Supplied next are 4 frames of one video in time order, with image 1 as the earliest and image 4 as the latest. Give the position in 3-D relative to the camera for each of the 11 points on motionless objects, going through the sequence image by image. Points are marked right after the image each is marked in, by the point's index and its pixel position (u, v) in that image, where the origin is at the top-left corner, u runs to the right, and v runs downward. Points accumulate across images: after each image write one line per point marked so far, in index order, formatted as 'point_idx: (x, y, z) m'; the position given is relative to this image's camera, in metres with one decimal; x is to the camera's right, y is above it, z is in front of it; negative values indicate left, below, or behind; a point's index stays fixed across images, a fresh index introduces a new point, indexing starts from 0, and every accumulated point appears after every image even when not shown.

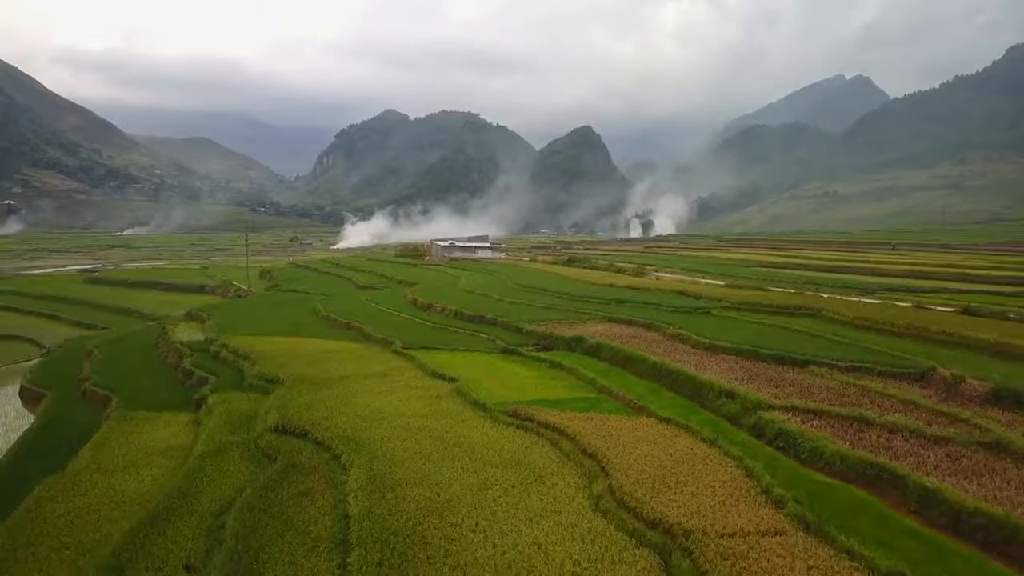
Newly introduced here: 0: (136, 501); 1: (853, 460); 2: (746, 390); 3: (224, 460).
0: (-4.5, -2.5, +15.0) m
1: (+3.7, -1.9, +13.6) m
2: (+3.5, -1.5, +18.6) m
3: (-3.7, -2.2, +16.6) m
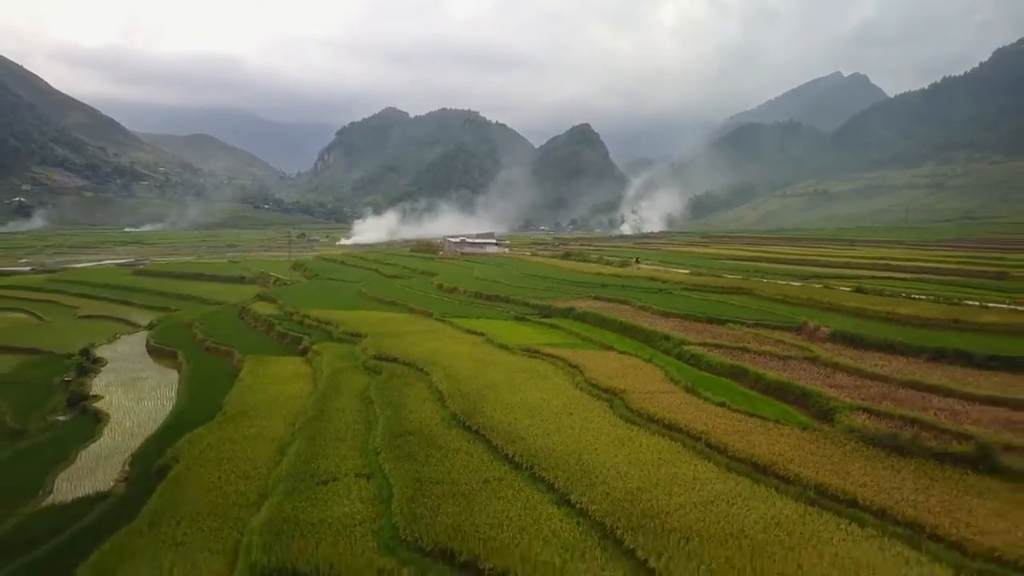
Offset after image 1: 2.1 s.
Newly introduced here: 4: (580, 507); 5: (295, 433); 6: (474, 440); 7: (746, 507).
0: (-4.2, -2.1, +24.8) m
1: (+4.0, -1.4, +23.4) m
2: (+3.8, -1.1, +28.5) m
3: (-3.4, -1.8, +26.4) m
4: (+0.7, -2.3, +13.2) m
5: (-3.4, -2.3, +19.9) m
6: (-0.5, -2.1, +17.4) m
7: (+2.4, -2.3, +12.9) m
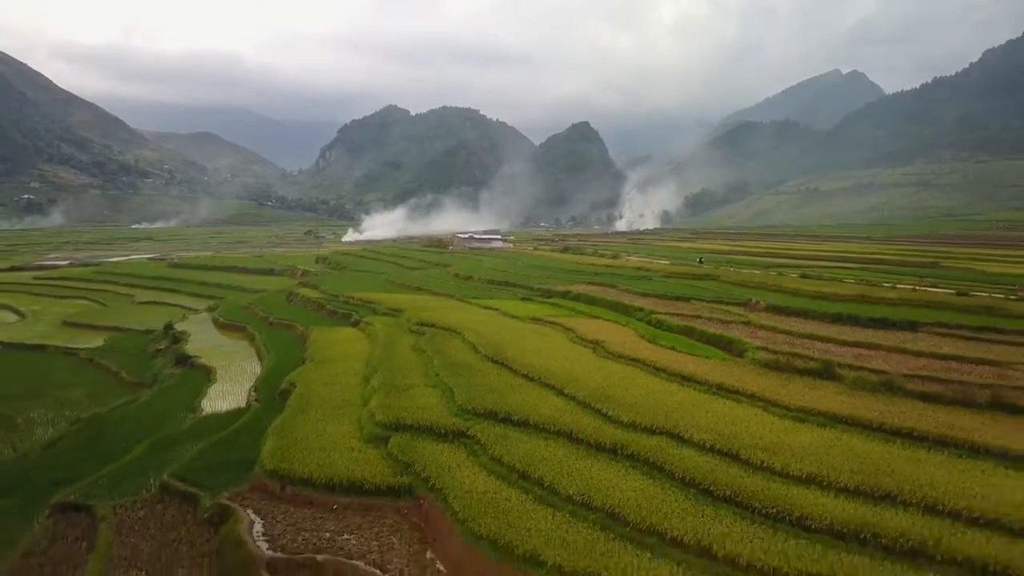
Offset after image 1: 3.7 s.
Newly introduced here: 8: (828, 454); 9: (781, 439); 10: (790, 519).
0: (-3.9, -1.6, +33.2) m
1: (+4.3, -1.0, +31.8) m
2: (+4.0, -0.6, +36.8) m
3: (-3.2, -1.3, +34.8) m
4: (+1.0, -1.8, +21.5) m
5: (-3.2, -1.8, +28.2) m
6: (-0.2, -1.6, +25.7) m
7: (+2.7, -1.8, +21.2) m
8: (+4.0, -2.1, +16.1) m
9: (+3.6, -2.1, +17.2) m
10: (+2.9, -2.5, +13.4) m
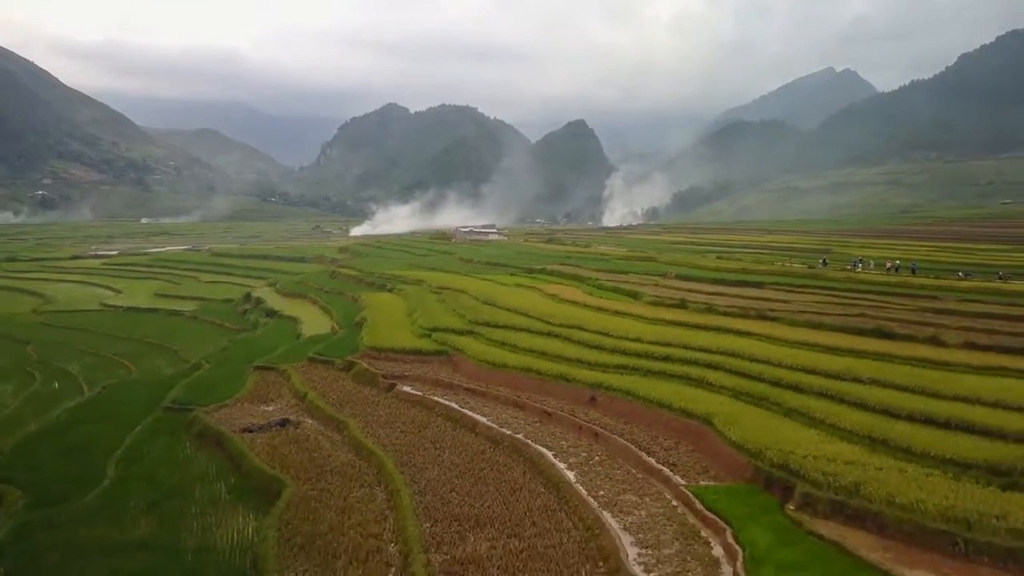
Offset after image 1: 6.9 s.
0: (-4.3, -0.6, +49.3) m
1: (+3.8, 0.0, +47.9) m
2: (+3.6, +0.5, +53.0) m
3: (-3.6, -0.2, +50.9) m
4: (+0.6, -0.8, +37.7) m
5: (-3.6, -0.8, +44.4) m
6: (-0.6, -0.6, +41.9) m
7: (+2.3, -0.8, +37.4) m
8: (+3.7, -1.2, +32.3) m
9: (+3.2, -1.1, +33.4) m
10: (+2.6, -1.5, +29.6) m
